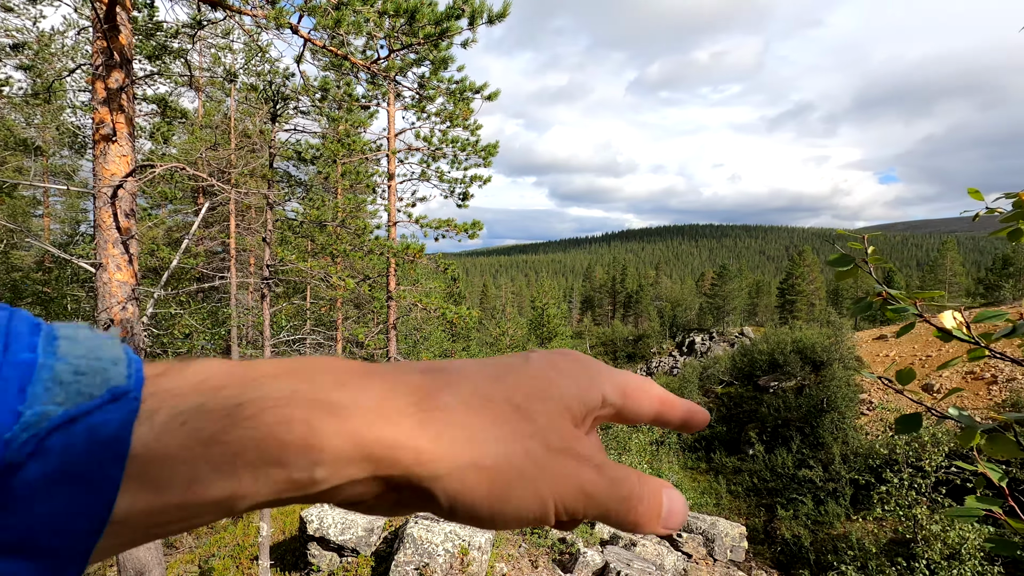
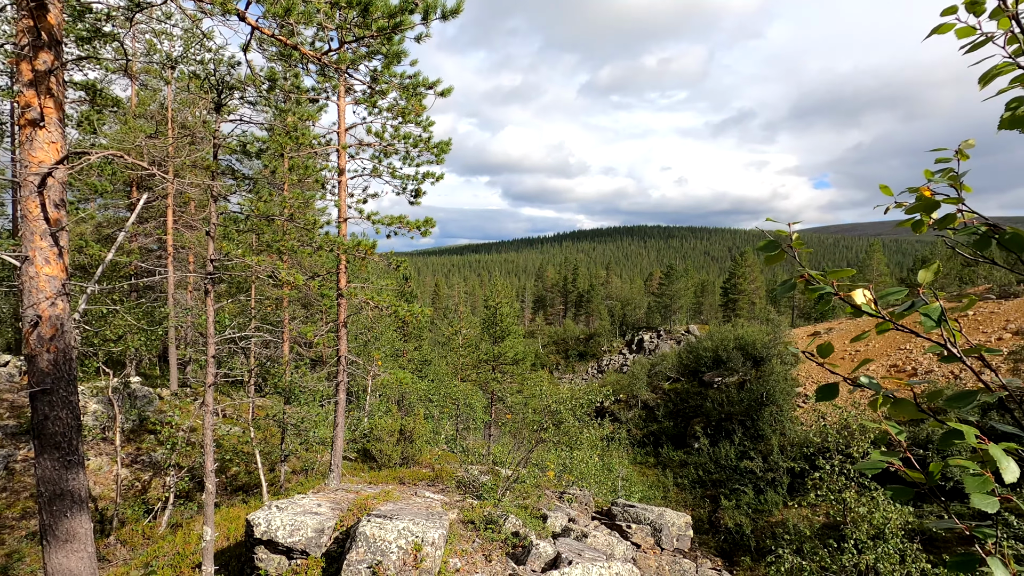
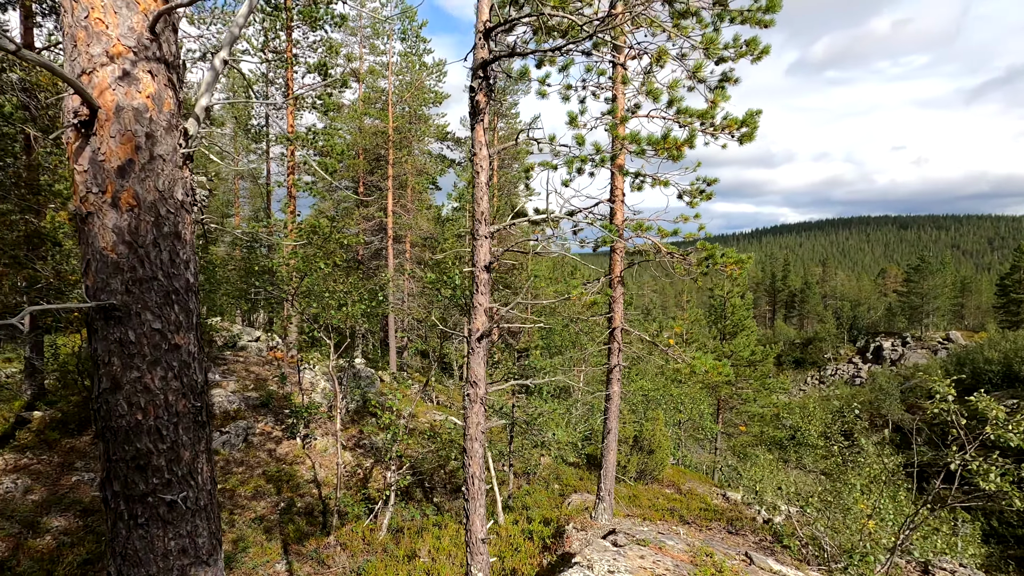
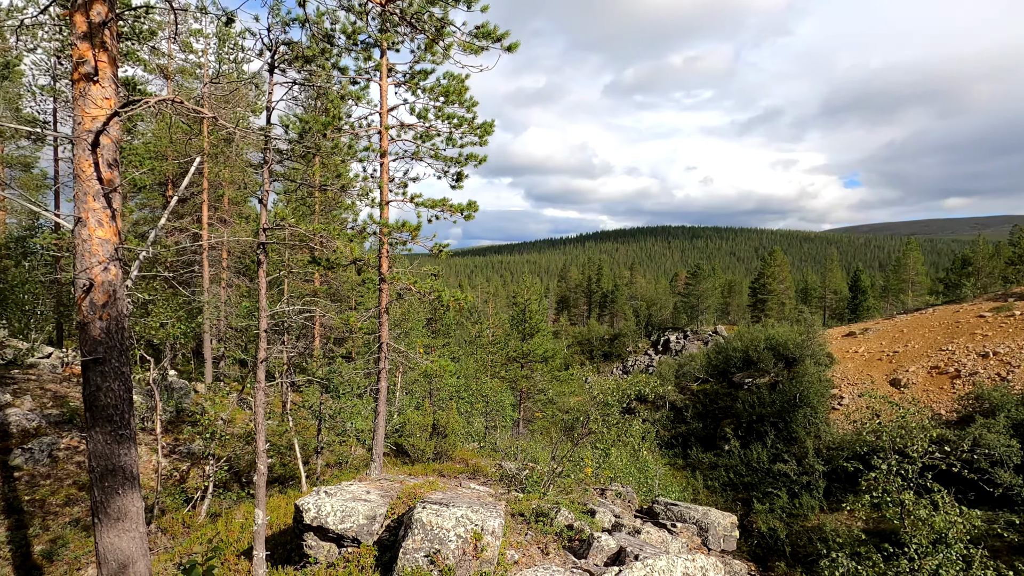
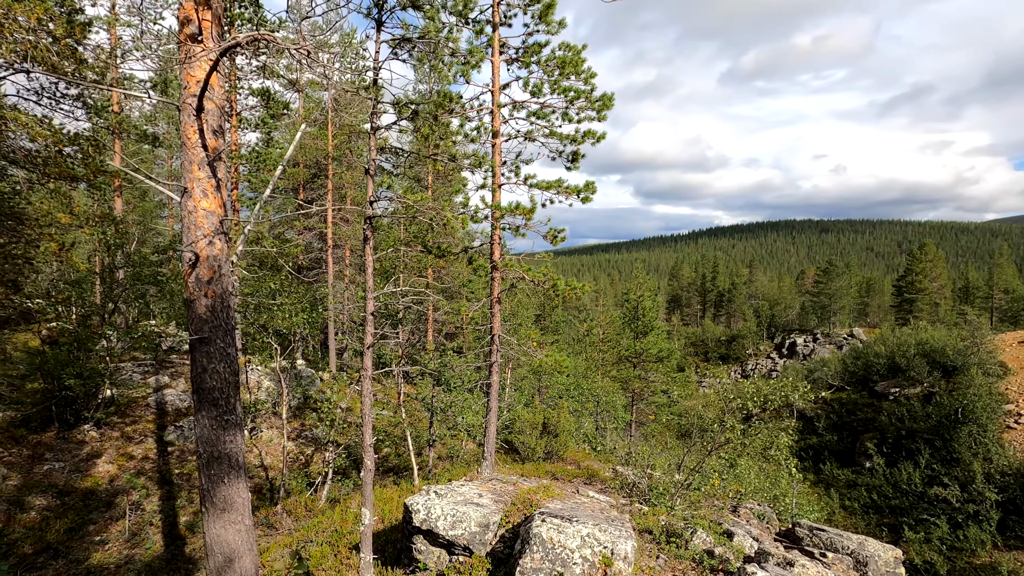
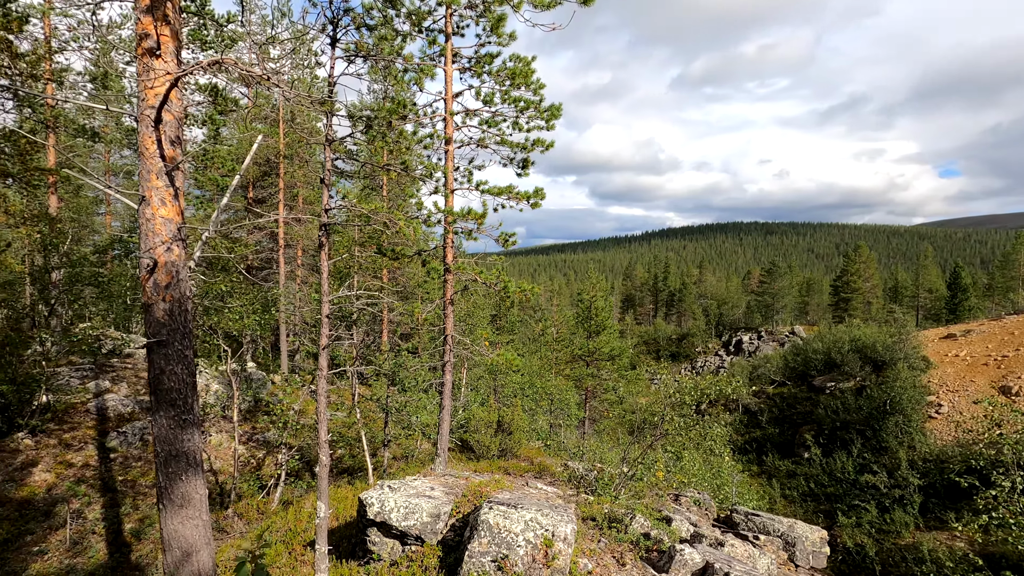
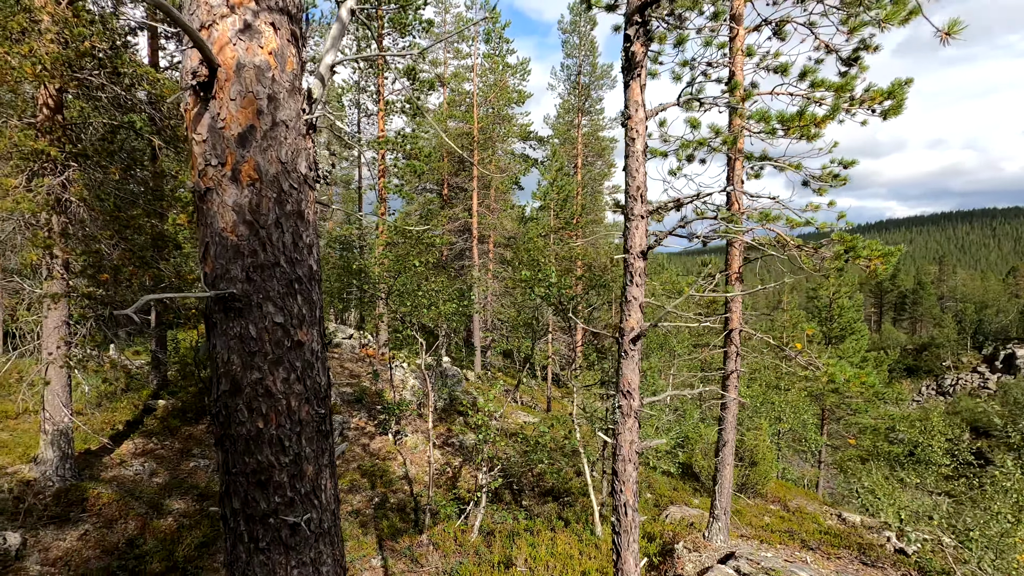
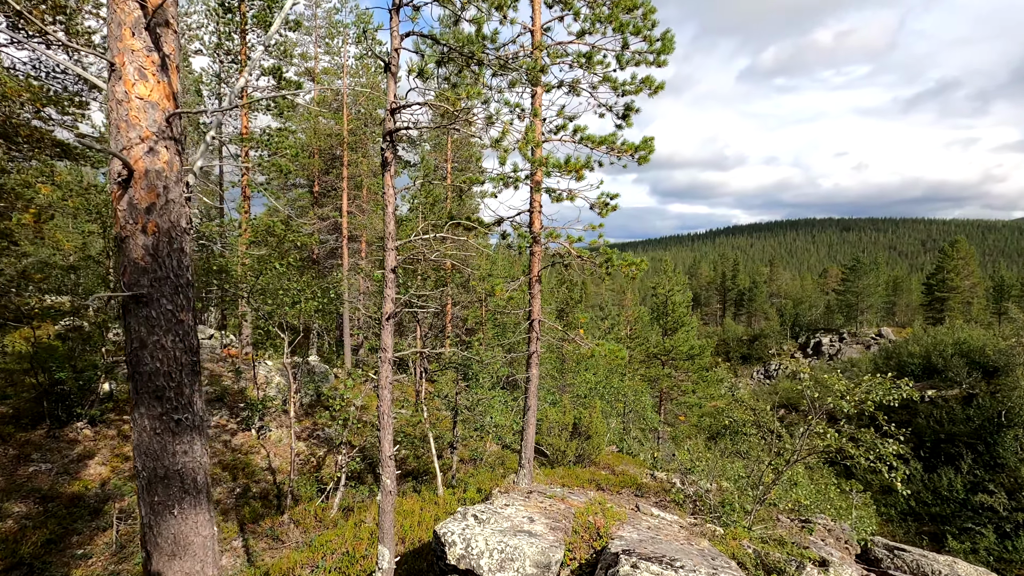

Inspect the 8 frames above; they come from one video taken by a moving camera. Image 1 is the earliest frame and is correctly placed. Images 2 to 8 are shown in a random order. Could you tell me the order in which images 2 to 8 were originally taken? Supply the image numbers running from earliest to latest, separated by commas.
2, 4, 6, 5, 8, 3, 7
